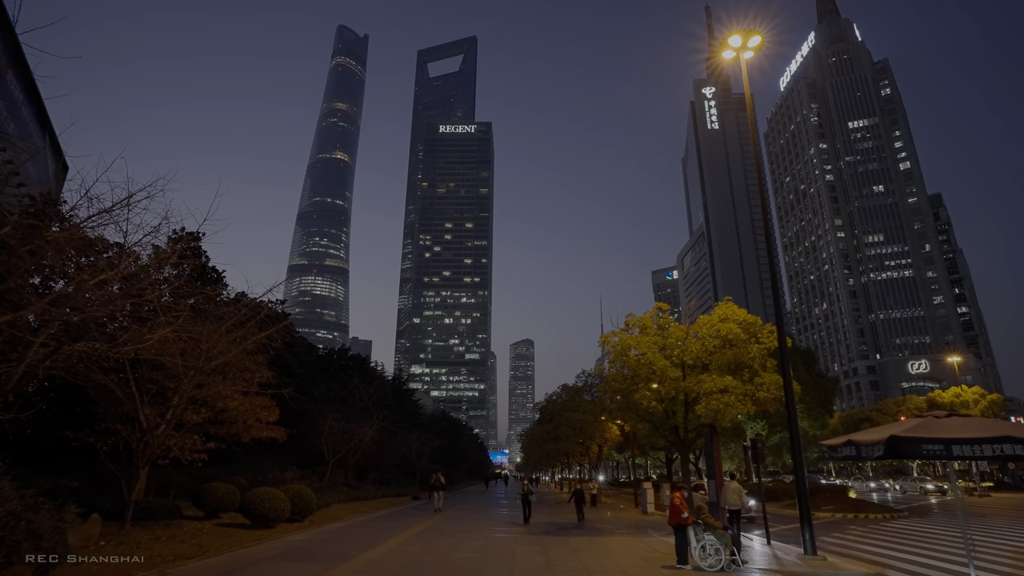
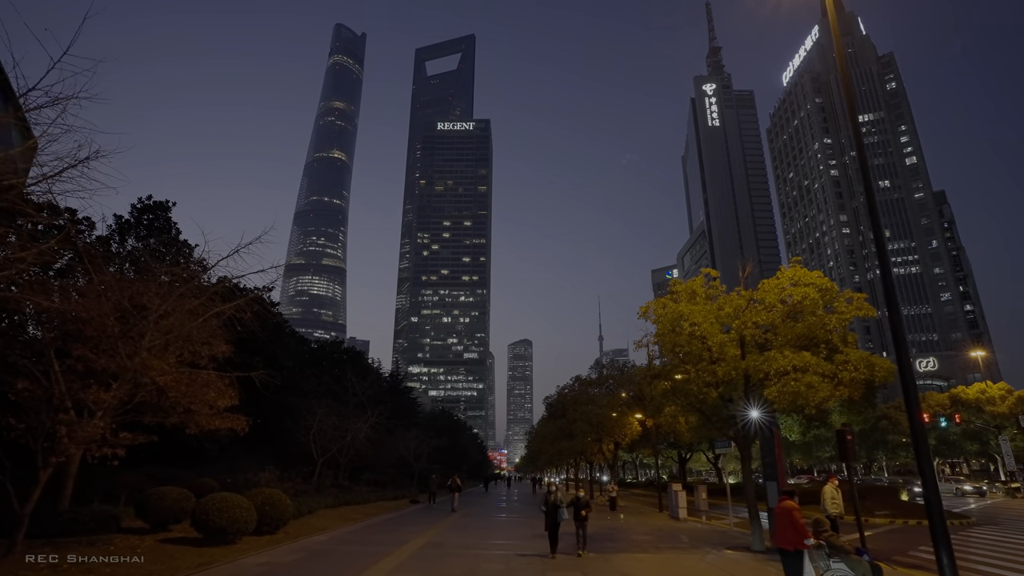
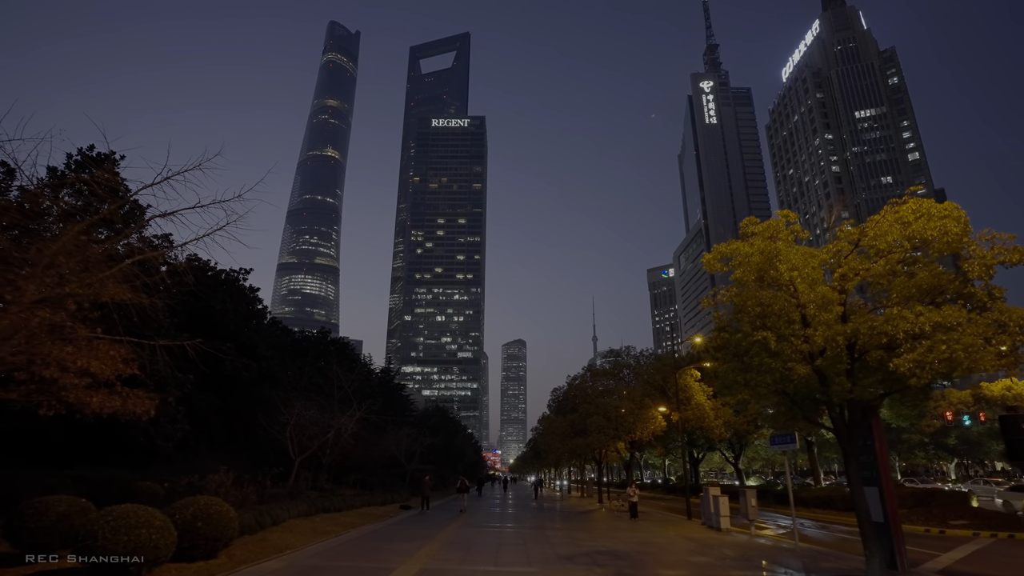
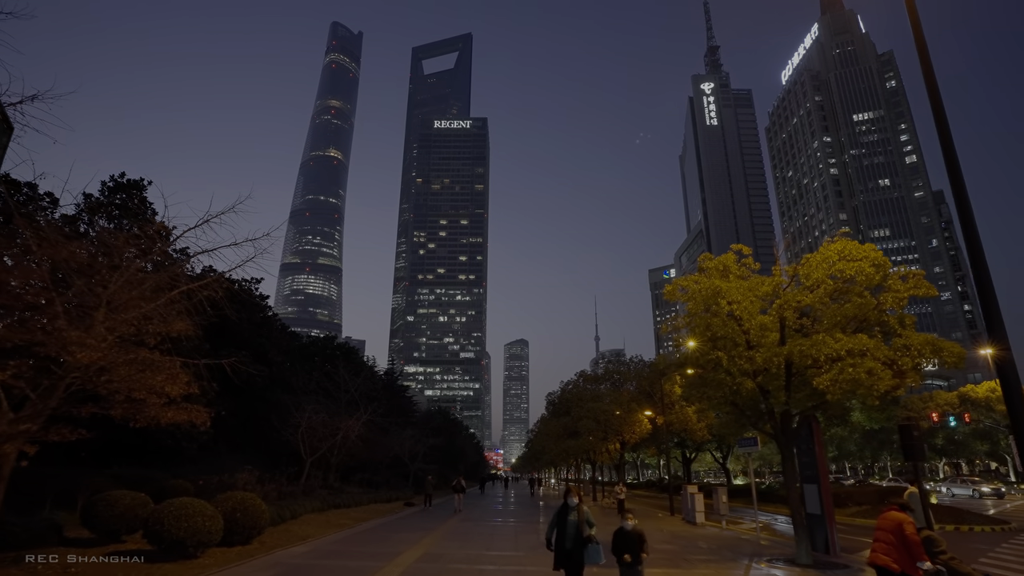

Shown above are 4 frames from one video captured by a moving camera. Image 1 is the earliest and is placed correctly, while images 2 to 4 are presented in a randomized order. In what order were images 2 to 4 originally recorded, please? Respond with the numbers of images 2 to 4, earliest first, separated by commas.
2, 4, 3
